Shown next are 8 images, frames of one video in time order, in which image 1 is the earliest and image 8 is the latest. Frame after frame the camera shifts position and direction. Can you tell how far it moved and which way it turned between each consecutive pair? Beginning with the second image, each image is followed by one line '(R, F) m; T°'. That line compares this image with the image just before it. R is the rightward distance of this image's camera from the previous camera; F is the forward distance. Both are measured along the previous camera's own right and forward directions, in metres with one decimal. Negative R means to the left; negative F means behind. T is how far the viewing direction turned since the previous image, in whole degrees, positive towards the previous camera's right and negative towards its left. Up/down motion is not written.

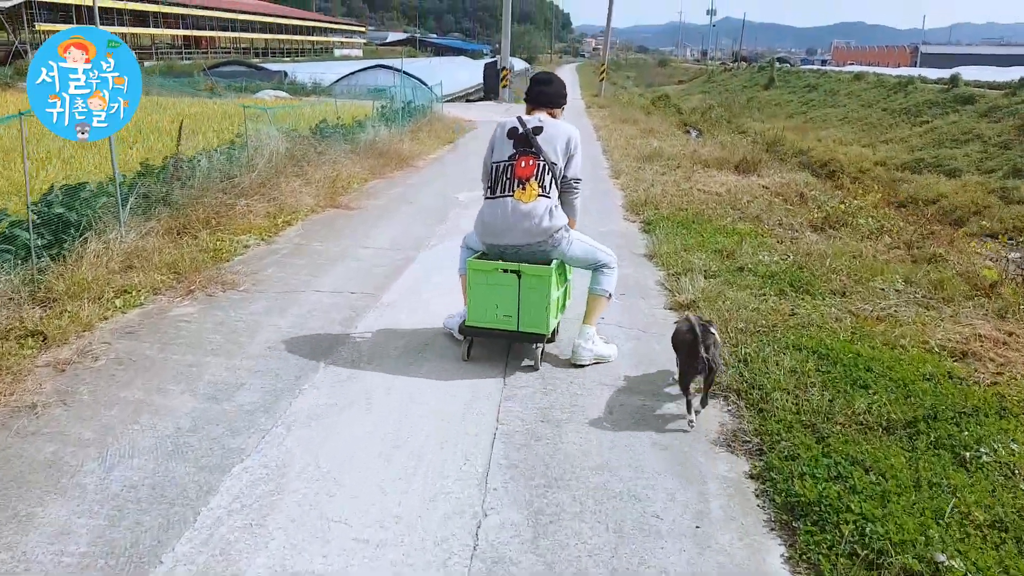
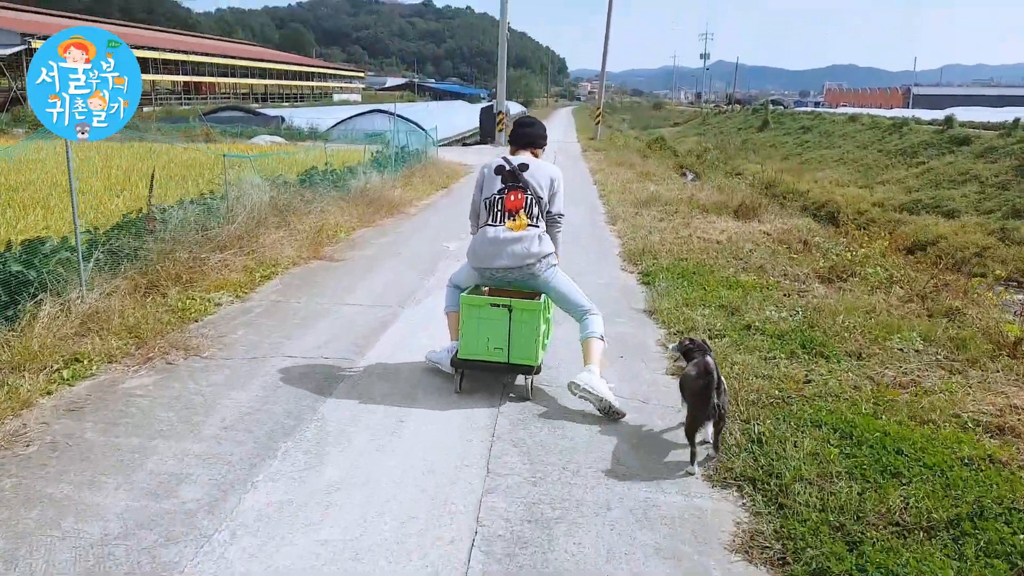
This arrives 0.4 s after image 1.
(+0.1, +0.4) m; 0°
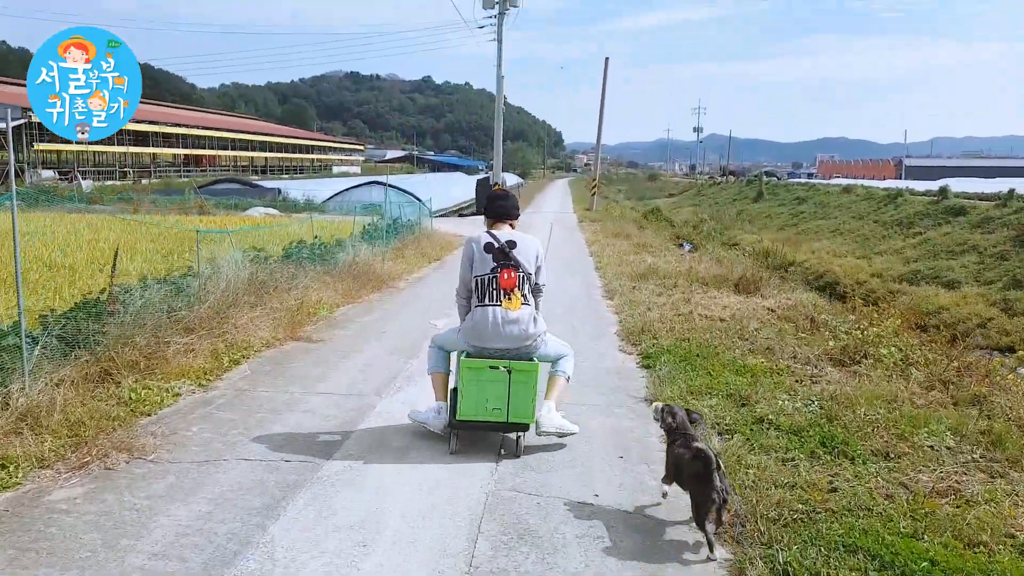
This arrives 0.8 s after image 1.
(+0.1, +0.4) m; 0°
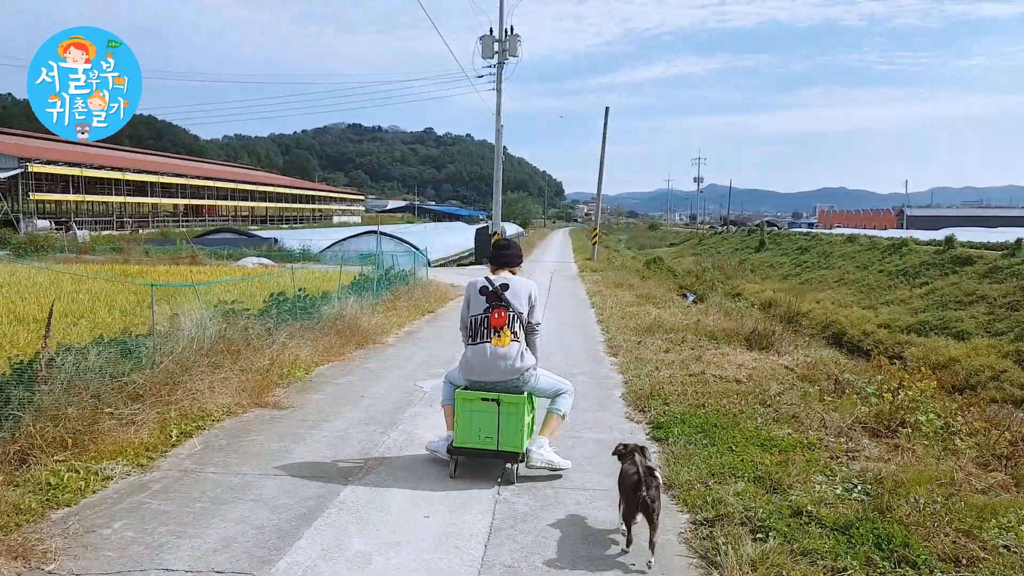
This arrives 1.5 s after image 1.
(+0.1, +0.7) m; 0°
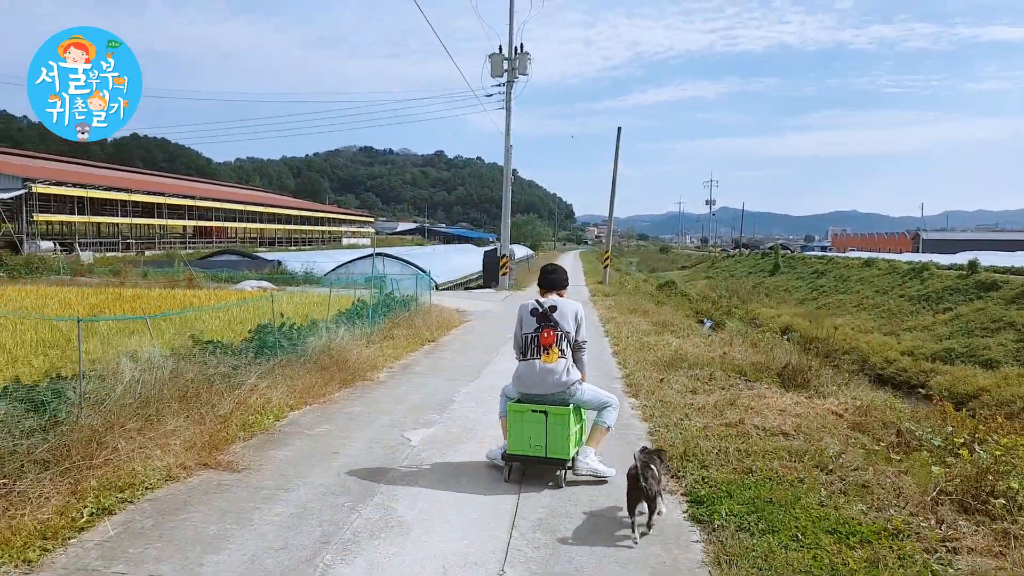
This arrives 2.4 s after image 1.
(0.0, +1.0) m; -1°
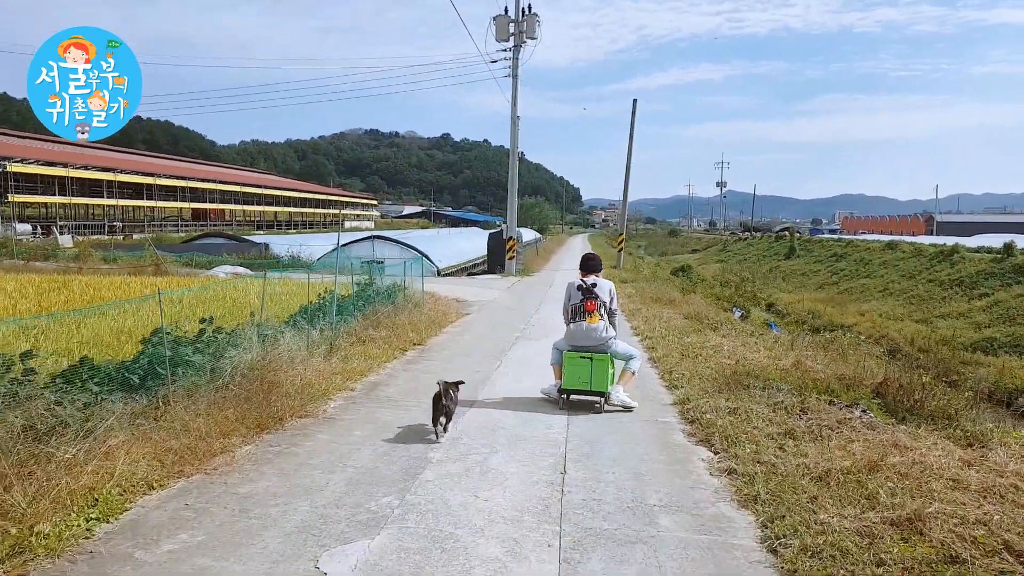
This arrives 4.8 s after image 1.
(0.0, +2.6) m; 0°
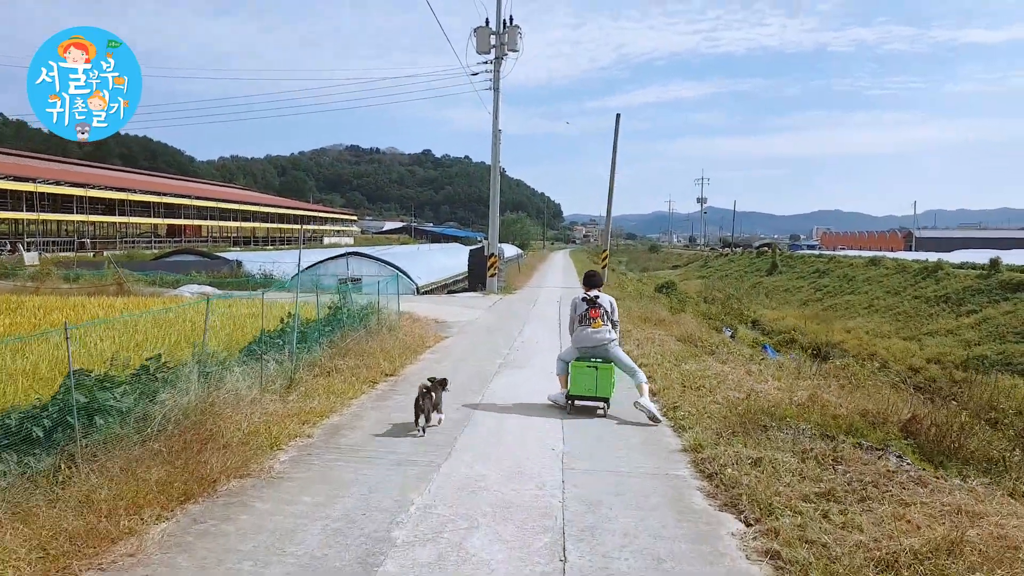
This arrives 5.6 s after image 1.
(0.0, +0.9) m; +1°
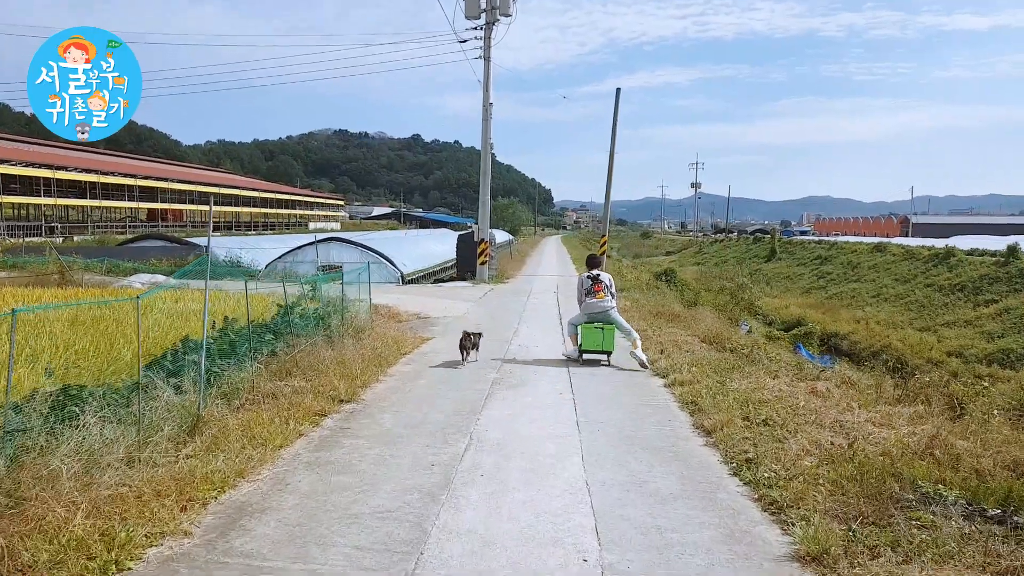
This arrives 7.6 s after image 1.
(-0.1, +2.2) m; +1°
